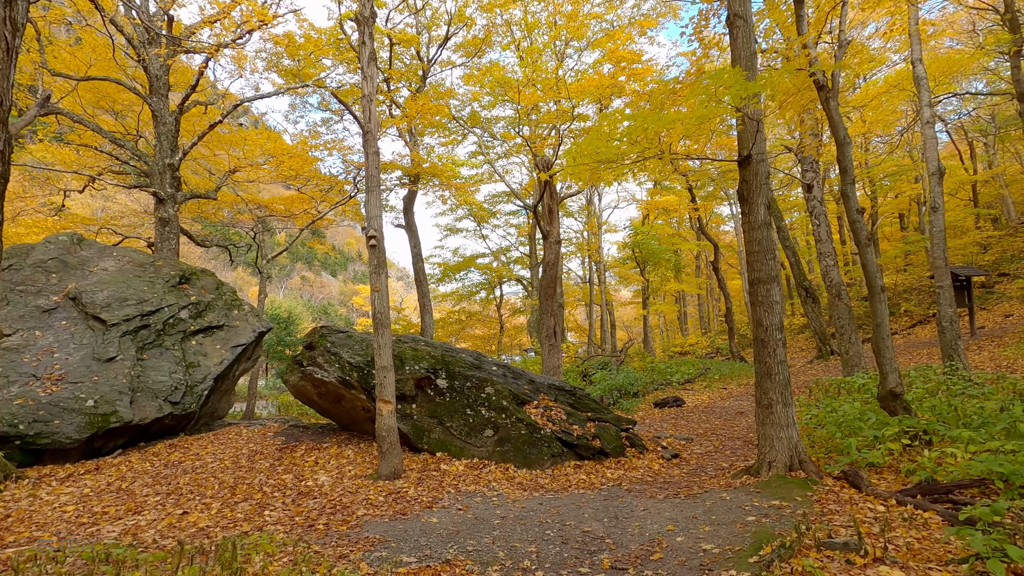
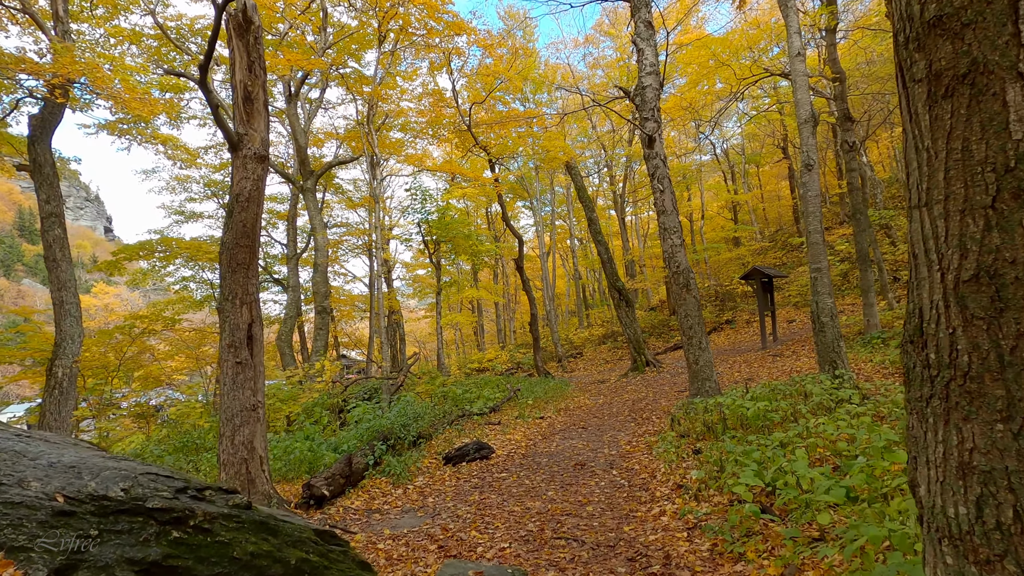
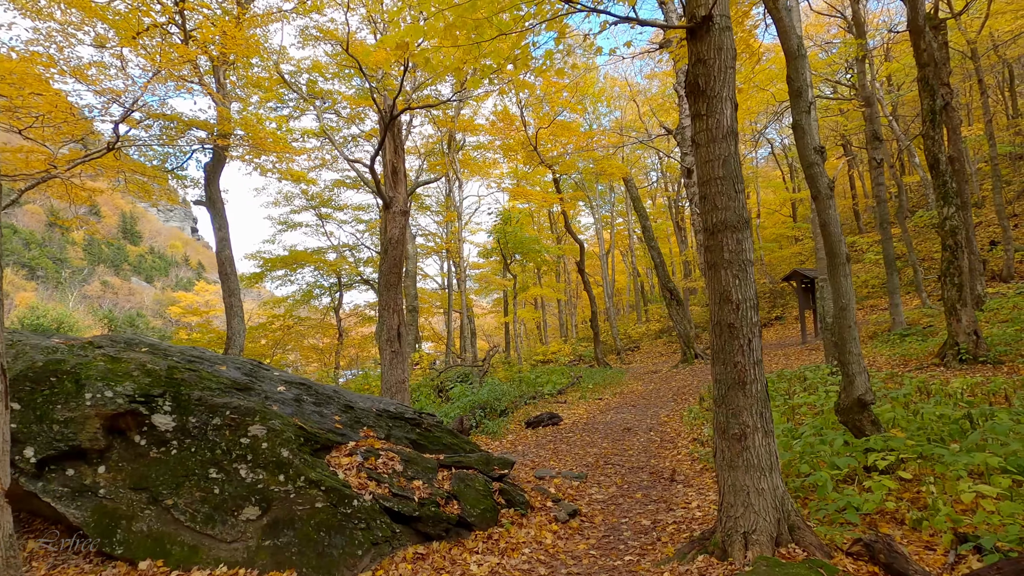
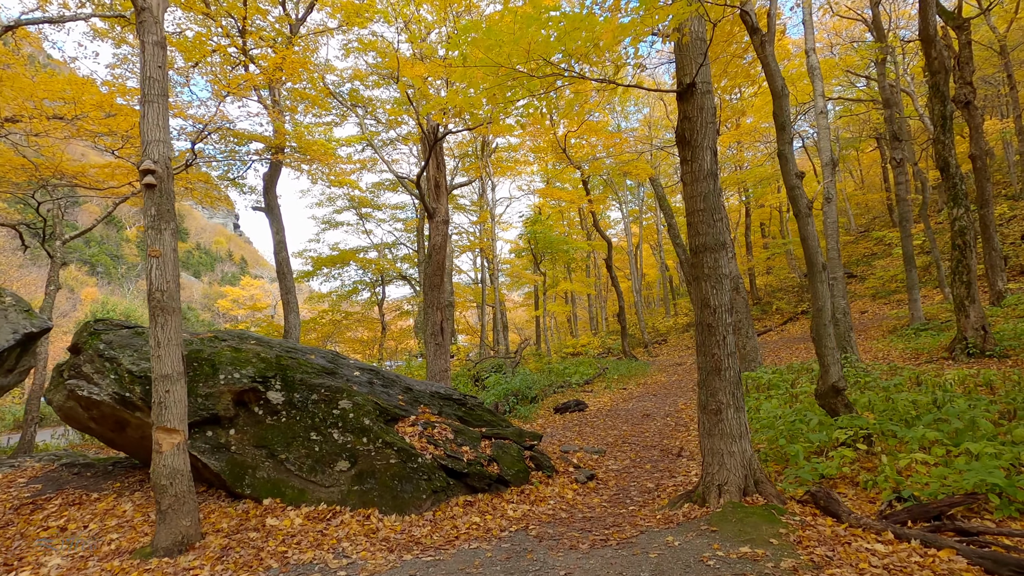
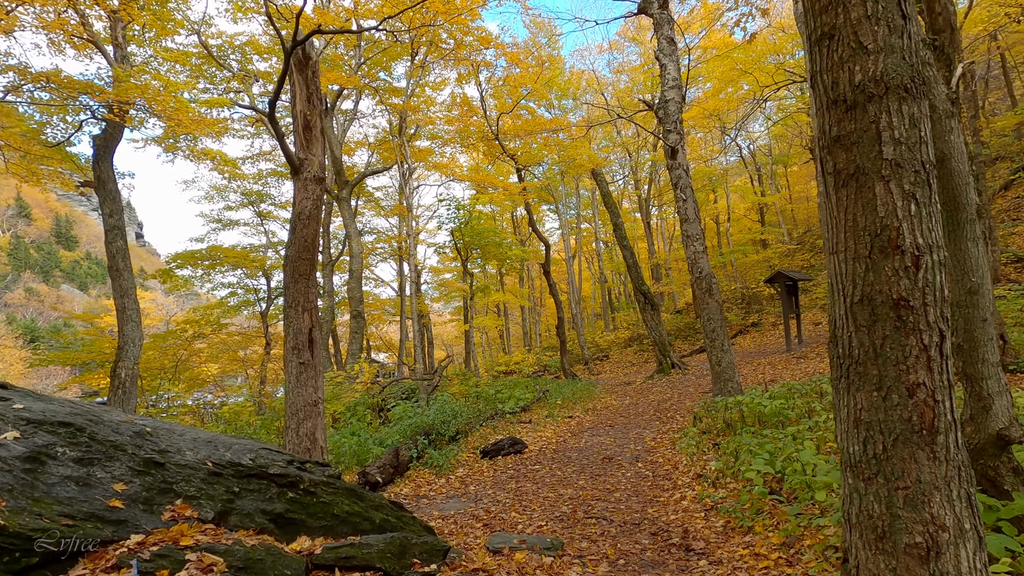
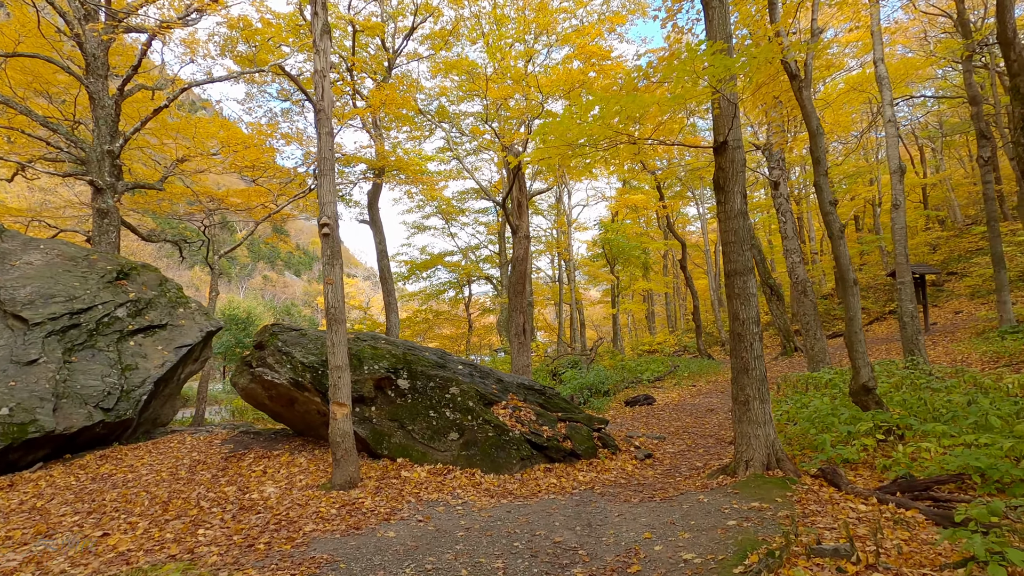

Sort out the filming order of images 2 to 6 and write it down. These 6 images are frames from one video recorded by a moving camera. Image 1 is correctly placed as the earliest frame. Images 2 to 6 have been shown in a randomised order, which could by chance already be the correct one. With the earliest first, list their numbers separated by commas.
6, 4, 3, 5, 2
